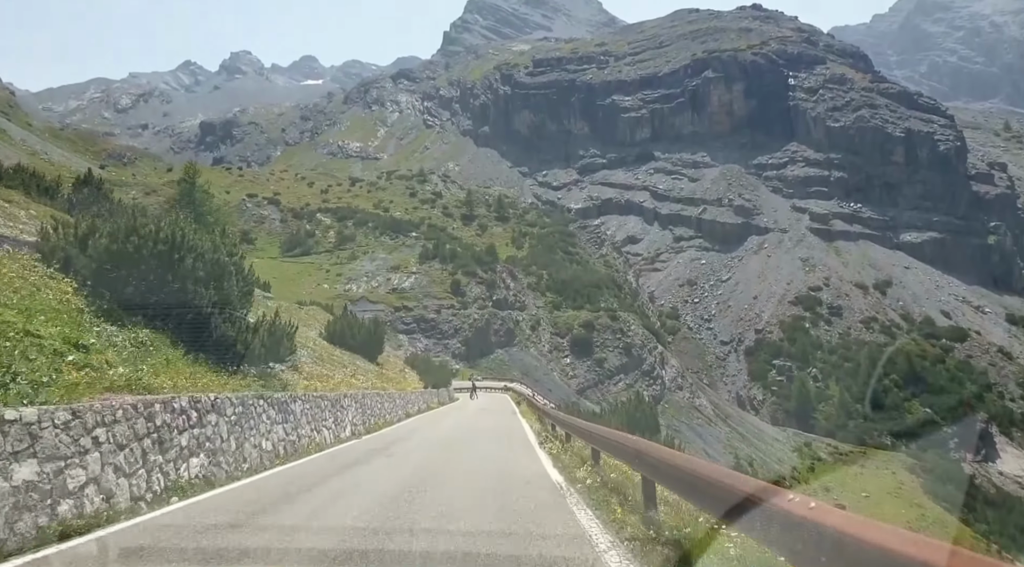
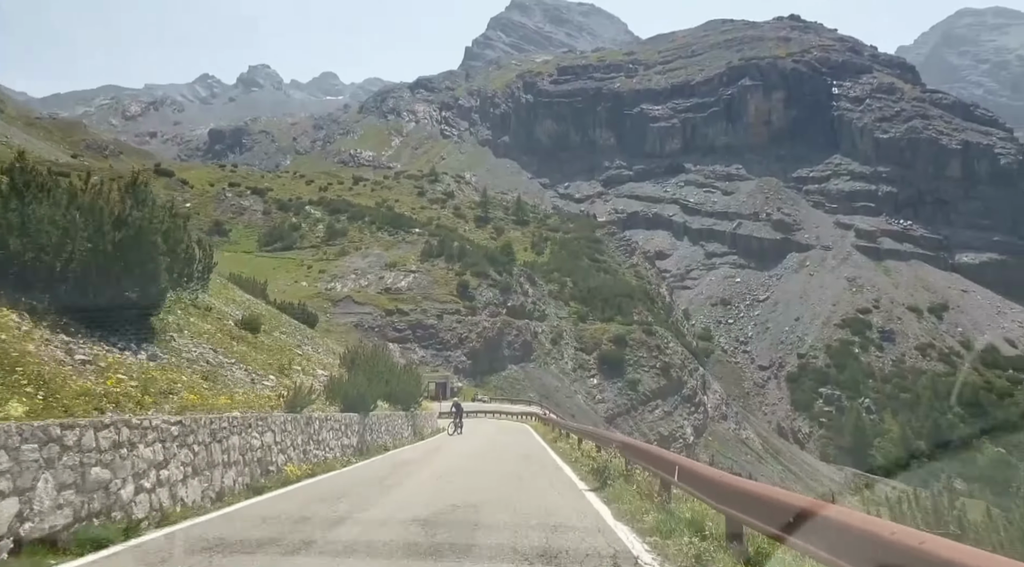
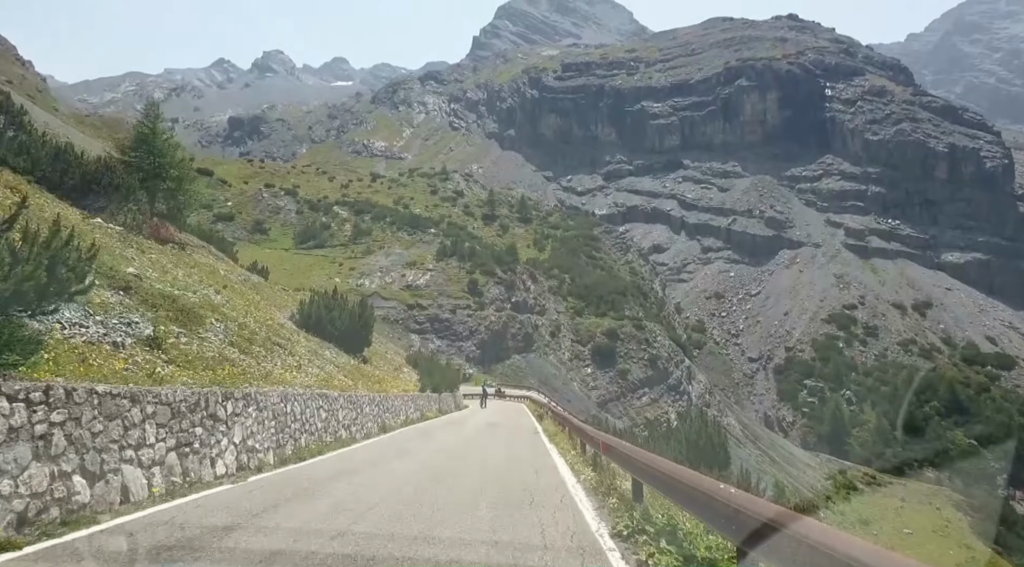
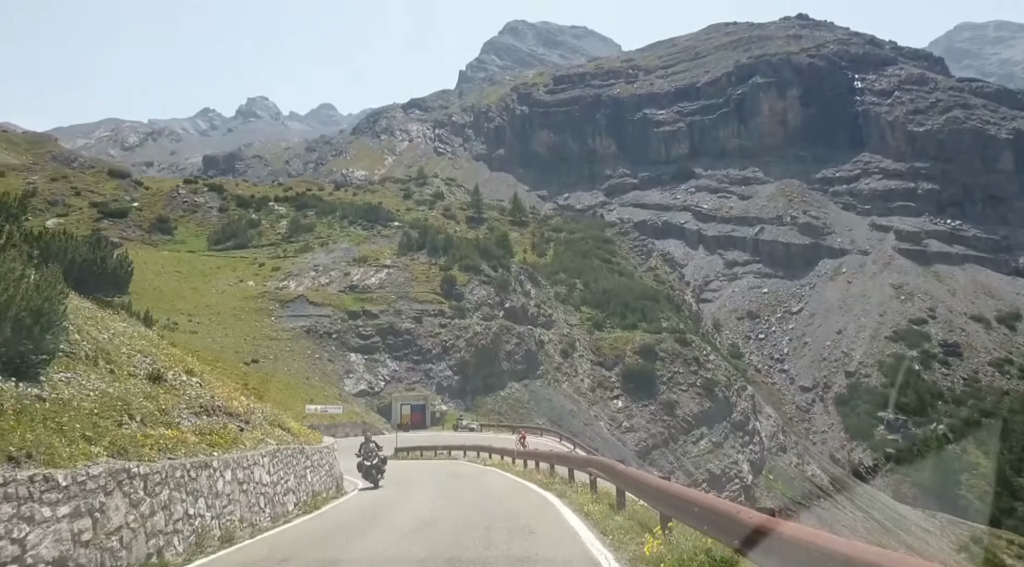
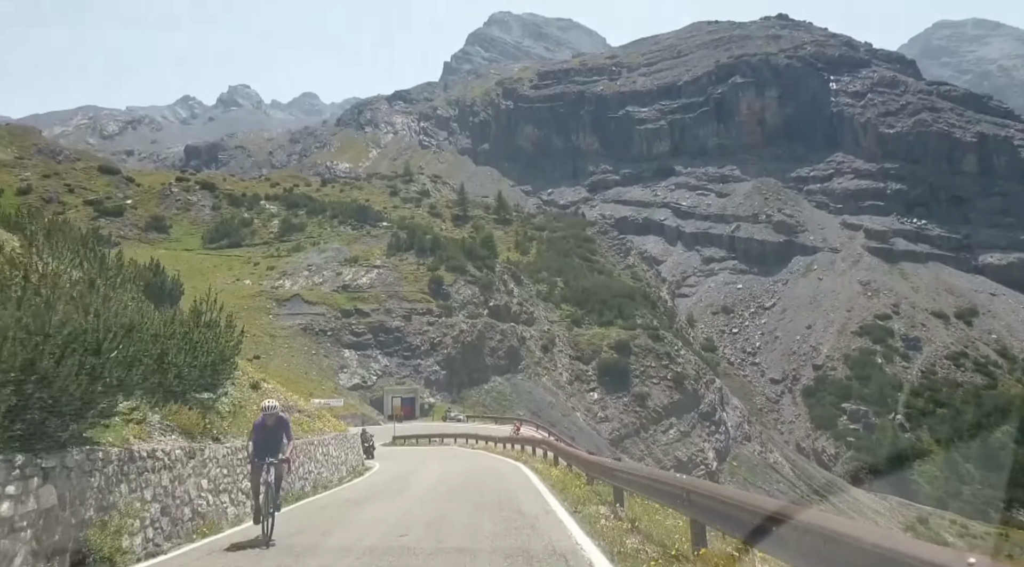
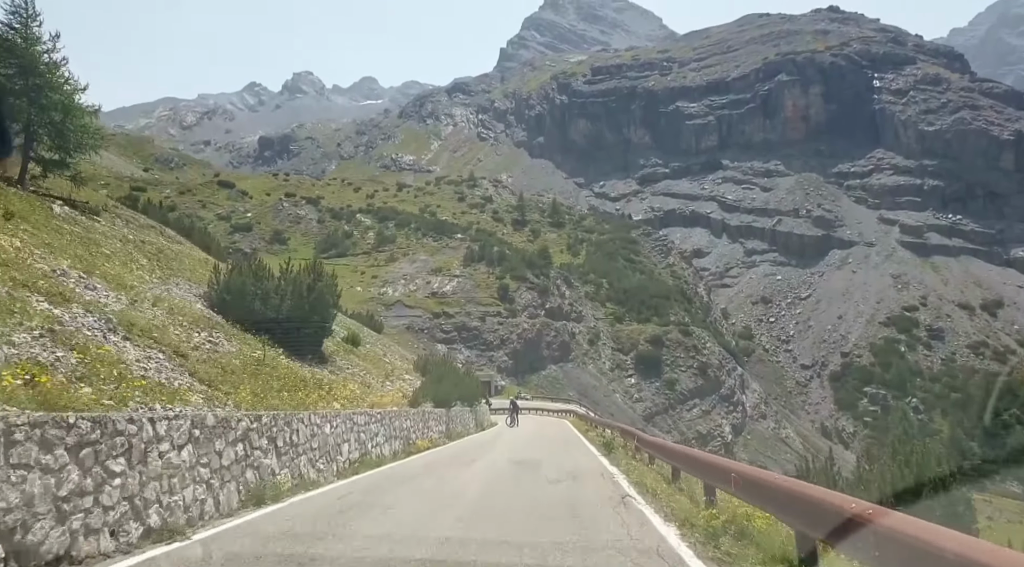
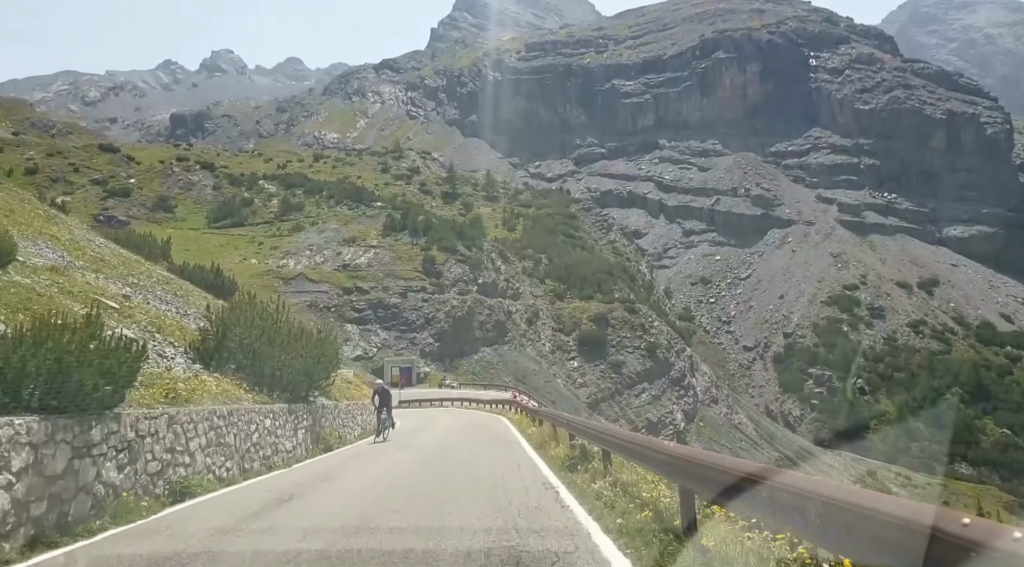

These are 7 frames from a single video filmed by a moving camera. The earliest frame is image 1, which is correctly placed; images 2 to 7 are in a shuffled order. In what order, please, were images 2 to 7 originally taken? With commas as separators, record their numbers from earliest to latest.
3, 6, 2, 7, 5, 4
